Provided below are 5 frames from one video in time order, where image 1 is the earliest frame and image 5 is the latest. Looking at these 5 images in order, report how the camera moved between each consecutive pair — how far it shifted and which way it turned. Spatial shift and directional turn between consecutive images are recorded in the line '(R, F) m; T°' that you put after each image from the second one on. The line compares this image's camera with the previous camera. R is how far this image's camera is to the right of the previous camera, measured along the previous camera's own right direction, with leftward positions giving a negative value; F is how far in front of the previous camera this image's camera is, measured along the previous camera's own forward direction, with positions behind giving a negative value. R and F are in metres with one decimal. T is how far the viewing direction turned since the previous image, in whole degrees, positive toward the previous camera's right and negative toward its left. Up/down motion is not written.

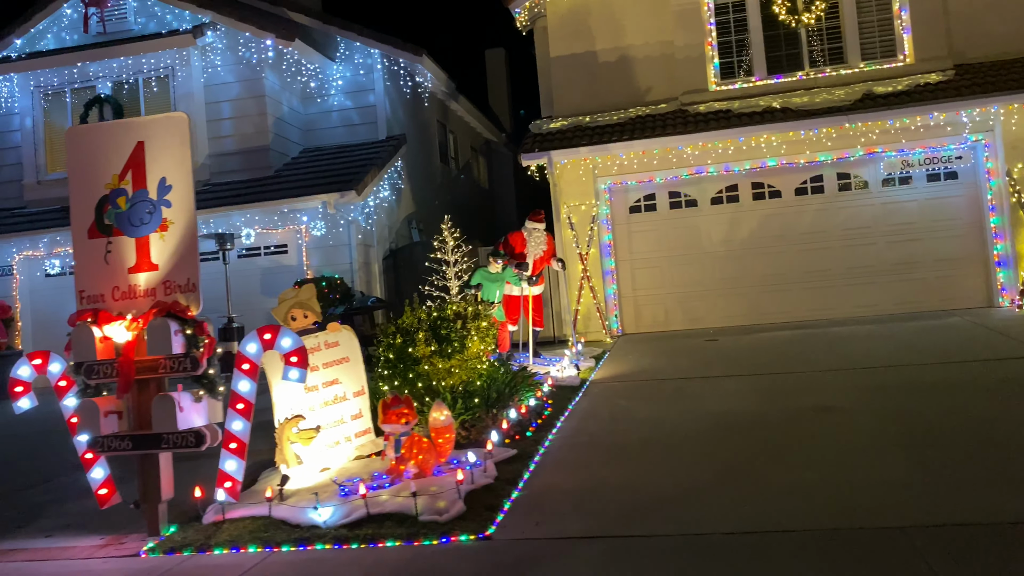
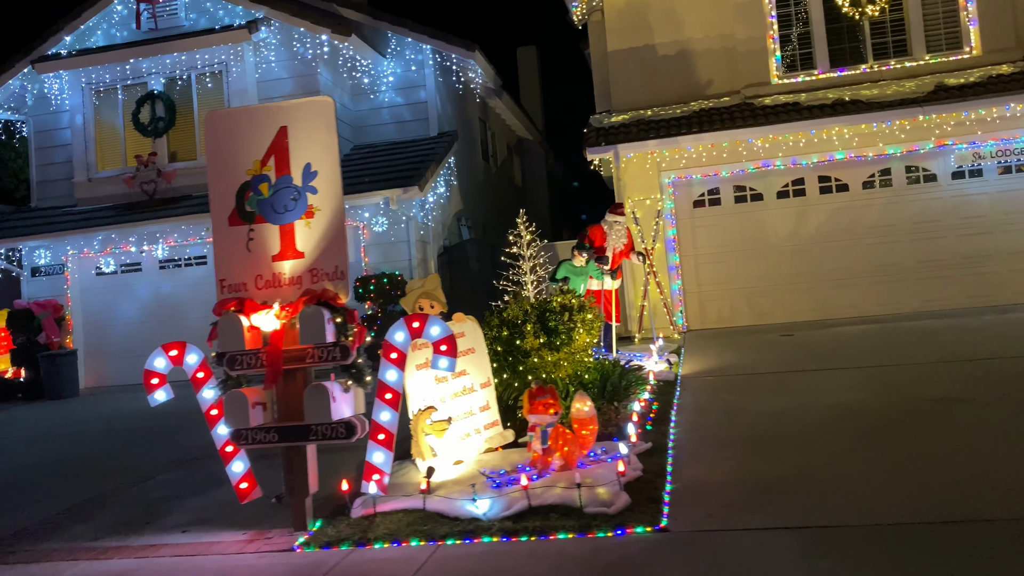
(-0.8, +0.1) m; 0°
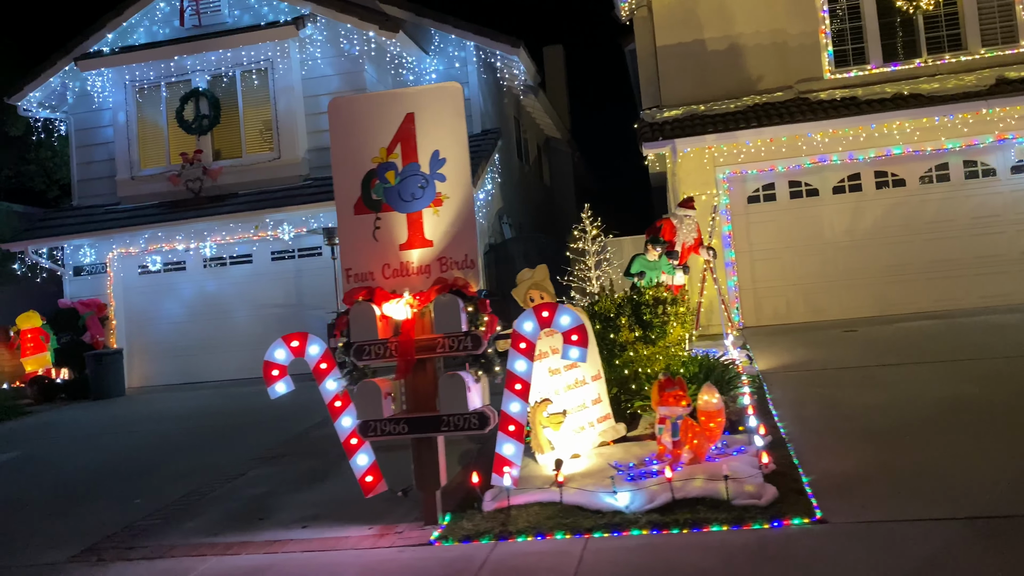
(-0.7, +0.1) m; 0°
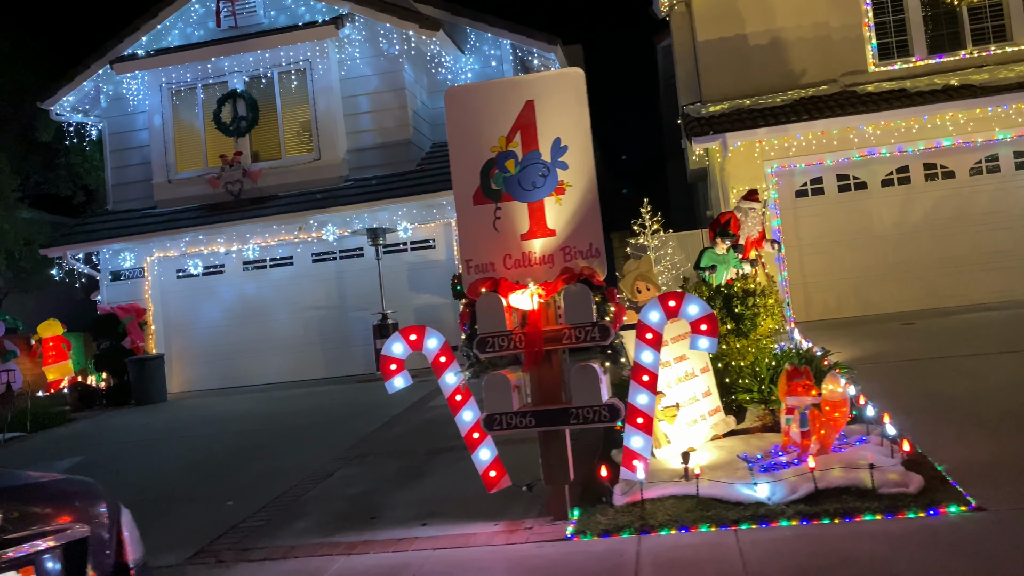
(-0.7, +0.1) m; 0°
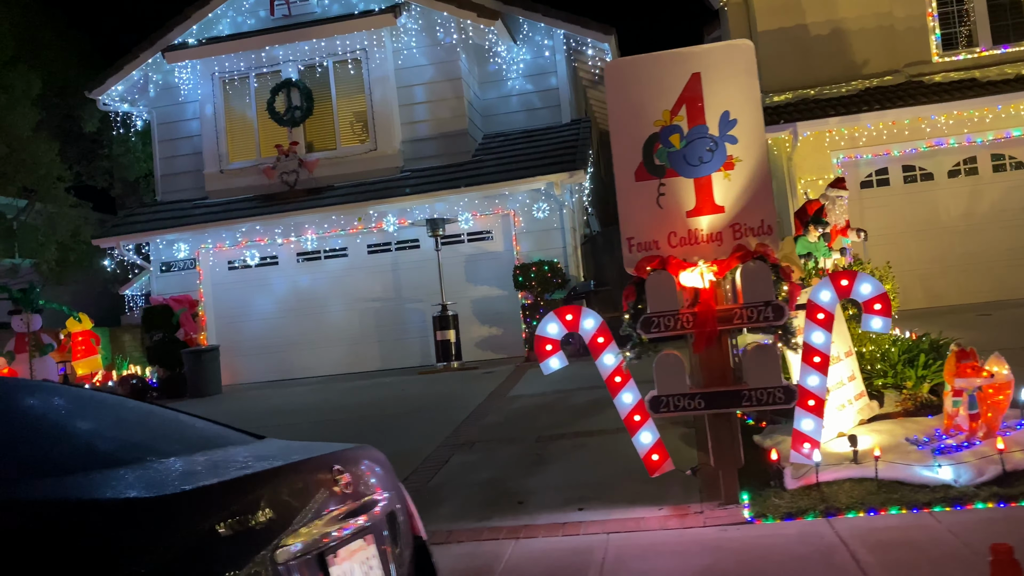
(-0.8, +0.1) m; 0°
